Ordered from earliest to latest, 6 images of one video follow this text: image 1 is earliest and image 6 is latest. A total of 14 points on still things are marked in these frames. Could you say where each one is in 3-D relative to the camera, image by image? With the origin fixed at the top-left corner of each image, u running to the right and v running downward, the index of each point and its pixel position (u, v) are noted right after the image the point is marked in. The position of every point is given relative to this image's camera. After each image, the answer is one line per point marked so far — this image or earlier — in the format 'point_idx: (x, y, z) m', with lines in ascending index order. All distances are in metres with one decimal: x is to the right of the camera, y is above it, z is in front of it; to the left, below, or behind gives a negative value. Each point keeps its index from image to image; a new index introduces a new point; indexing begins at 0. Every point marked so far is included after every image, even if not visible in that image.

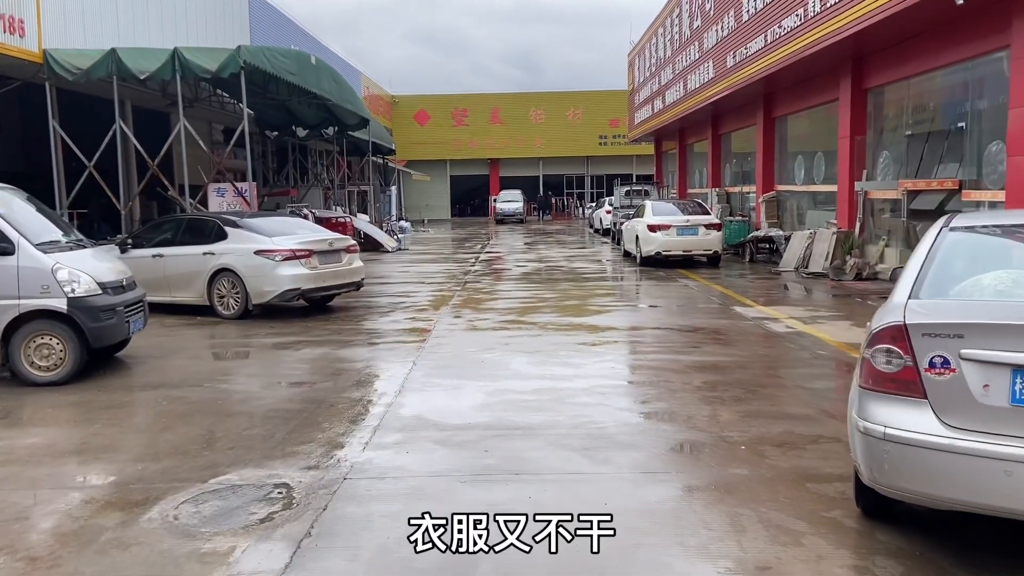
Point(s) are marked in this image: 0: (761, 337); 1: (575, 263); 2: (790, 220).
0: (+2.7, -0.5, +8.5) m
1: (+1.5, +0.6, +18.4) m
2: (+7.0, +1.7, +19.5) m
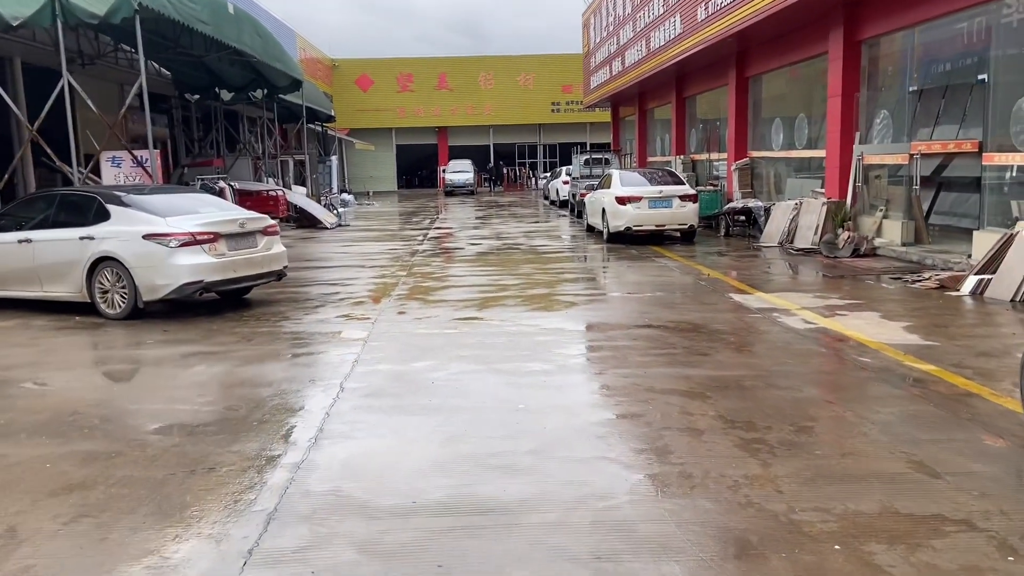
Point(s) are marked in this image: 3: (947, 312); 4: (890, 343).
0: (+2.3, -0.4, +6.9) m
1: (+0.5, +1.0, +16.6) m
2: (+5.9, +2.3, +18.1) m
3: (+4.3, -0.2, +7.8) m
4: (+3.1, -0.5, +6.5) m
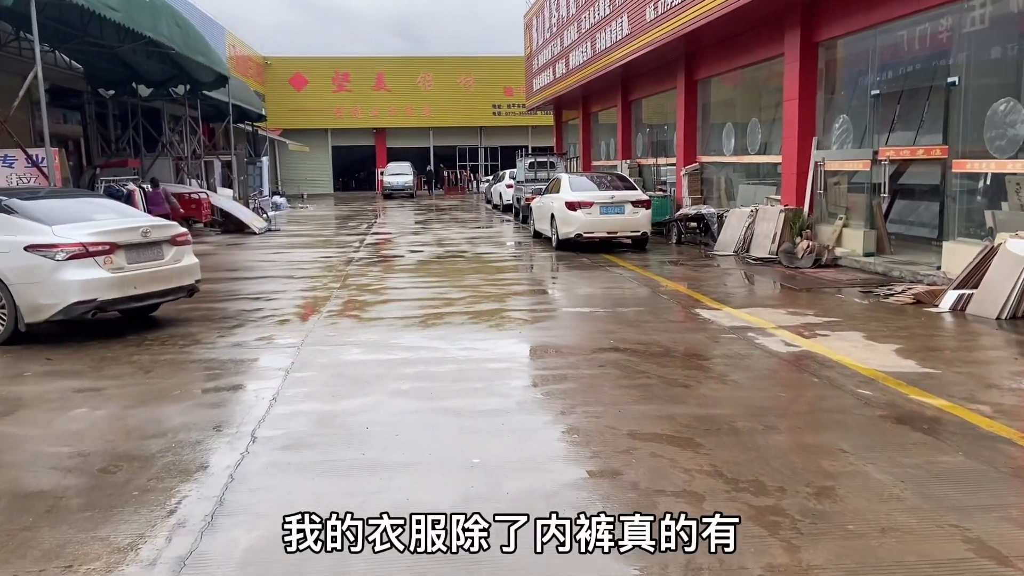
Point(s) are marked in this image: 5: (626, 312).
0: (+1.9, -0.6, +6.1) m
1: (-0.6, +0.8, +15.7) m
2: (+4.6, +2.1, +17.6) m
3: (+3.8, -0.4, +7.2) m
4: (+2.8, -0.6, +5.8) m
5: (+1.2, -0.3, +8.4) m
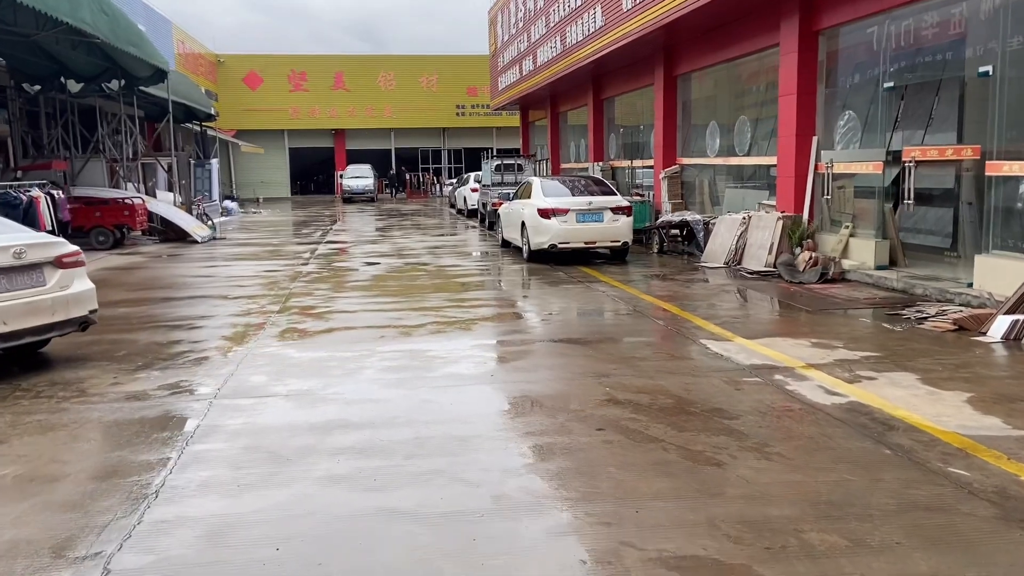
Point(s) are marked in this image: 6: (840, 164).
0: (+1.8, -0.8, +4.8) m
1: (-1.2, +0.6, +14.3) m
2: (+3.9, +1.8, +16.3) m
3: (+3.6, -0.6, +5.9) m
4: (+2.6, -0.8, +4.5) m
5: (+1.0, -0.5, +7.0) m
6: (+4.5, +1.7, +10.8) m
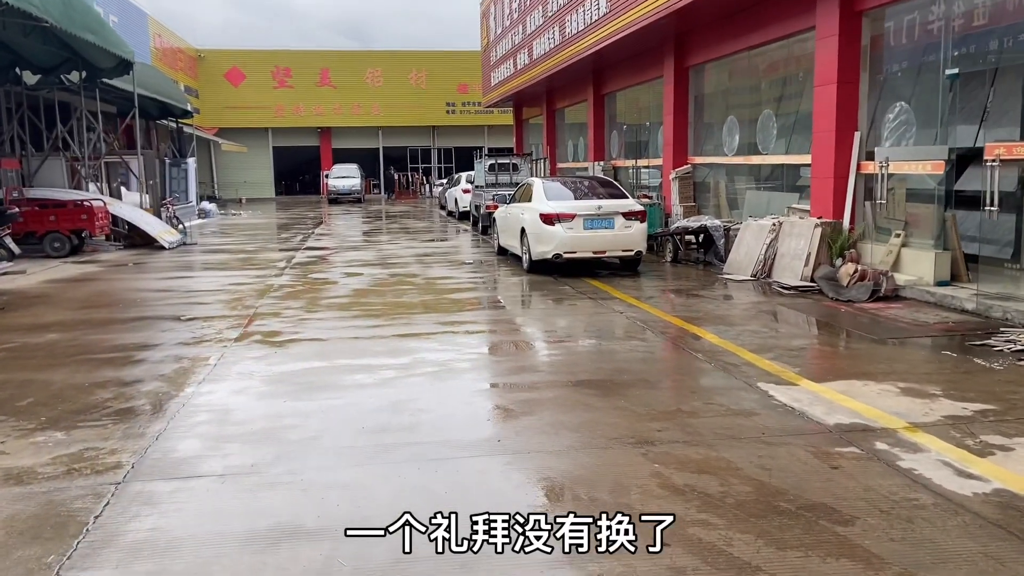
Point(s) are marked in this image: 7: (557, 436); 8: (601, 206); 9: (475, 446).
0: (+1.8, -1.0, +3.4) m
1: (-1.3, +0.3, +12.8) m
2: (+3.8, +1.6, +15.0) m
3: (+3.7, -0.8, +4.5) m
4: (+2.7, -1.0, +3.1) m
5: (+1.0, -0.7, +5.6) m
6: (+4.5, +1.5, +9.4) m
7: (+0.3, -0.9, +4.6) m
8: (+1.2, +1.1, +11.0) m
9: (-0.2, -0.9, +4.5) m
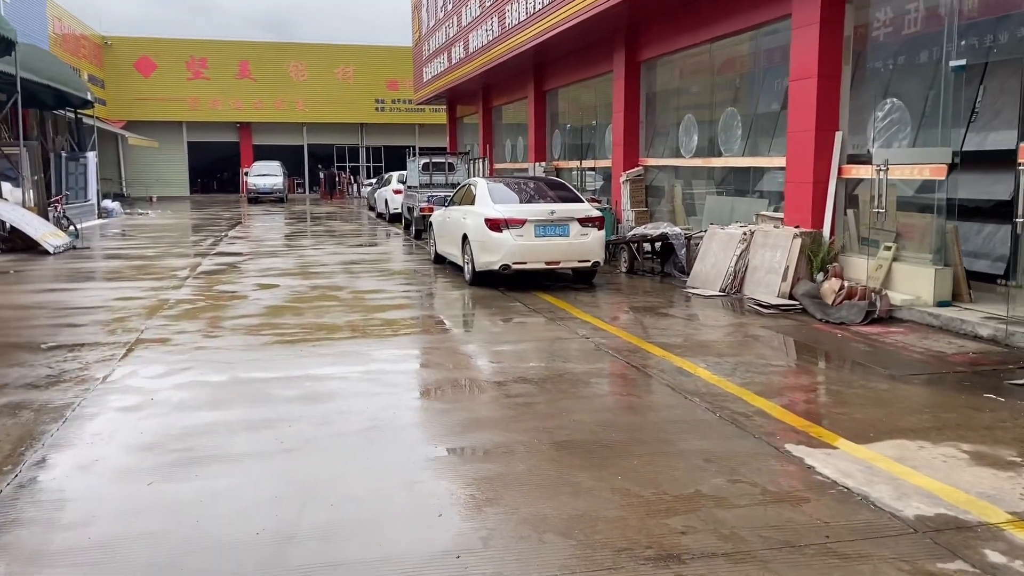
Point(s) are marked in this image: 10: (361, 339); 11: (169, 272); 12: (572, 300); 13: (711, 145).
0: (+1.8, -1.2, +2.1) m
1: (-2.2, +0.2, +11.3) m
2: (+2.7, +1.4, +13.9) m
3: (+3.5, -1.0, +3.5) m
4: (+2.7, -1.2, +1.9) m
5: (+0.8, -0.9, +4.3) m
6: (+3.9, +1.3, +8.4) m
7: (+0.1, -1.0, +3.2) m
8: (+0.5, +0.9, +9.7) m
9: (-0.3, -1.1, +3.0) m
10: (-1.4, -0.5, +7.3) m
11: (-5.4, +0.2, +12.3) m
12: (+0.7, -0.1, +9.7) m
13: (+3.1, +2.3, +12.7) m
